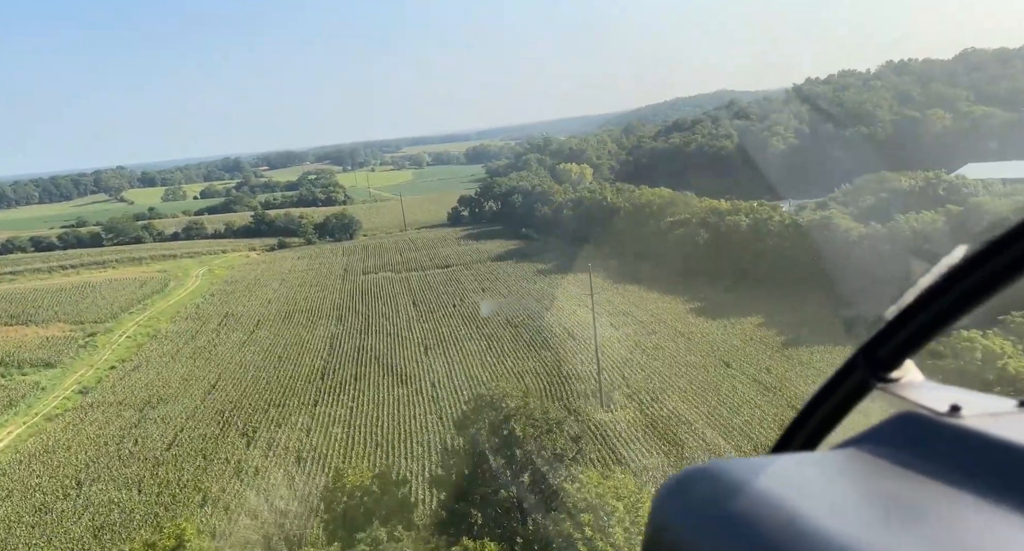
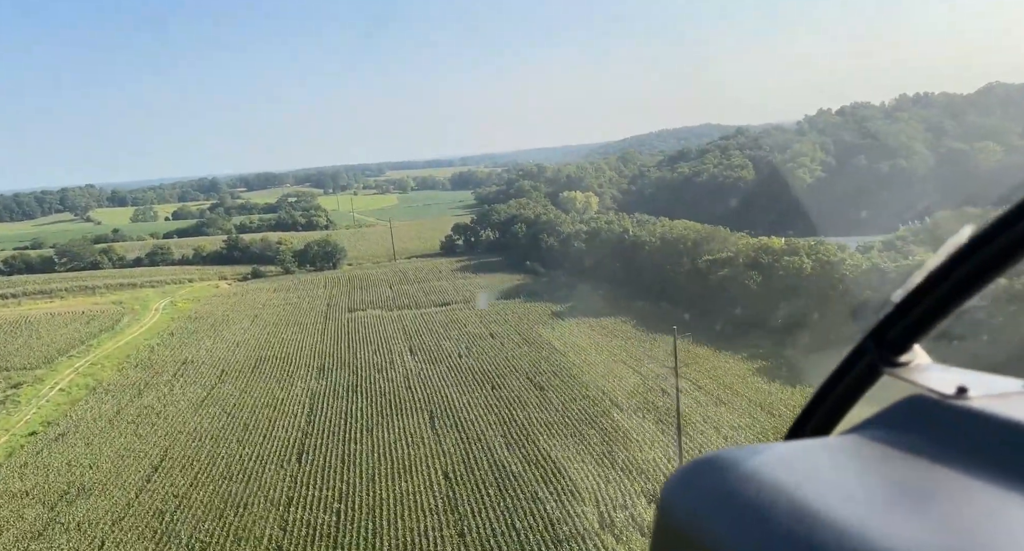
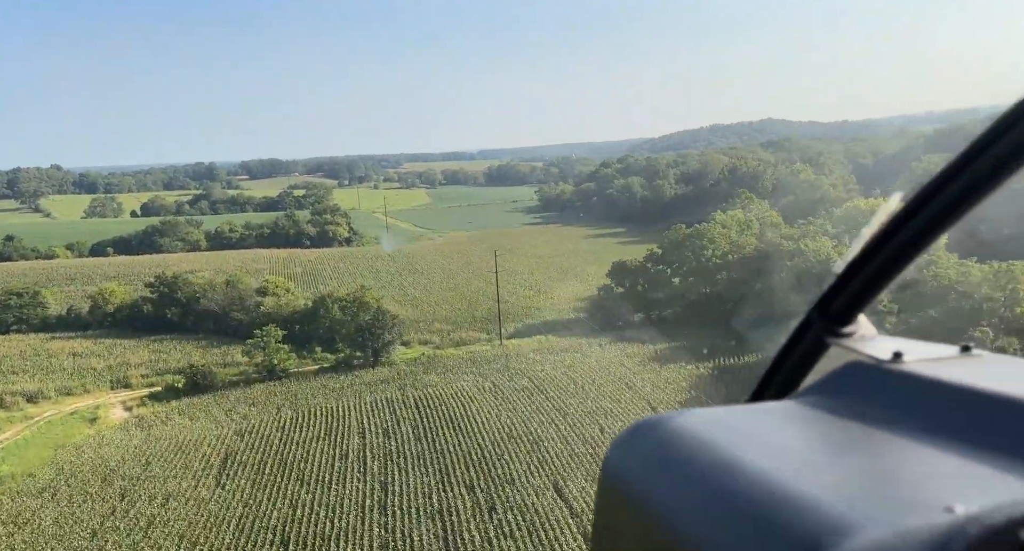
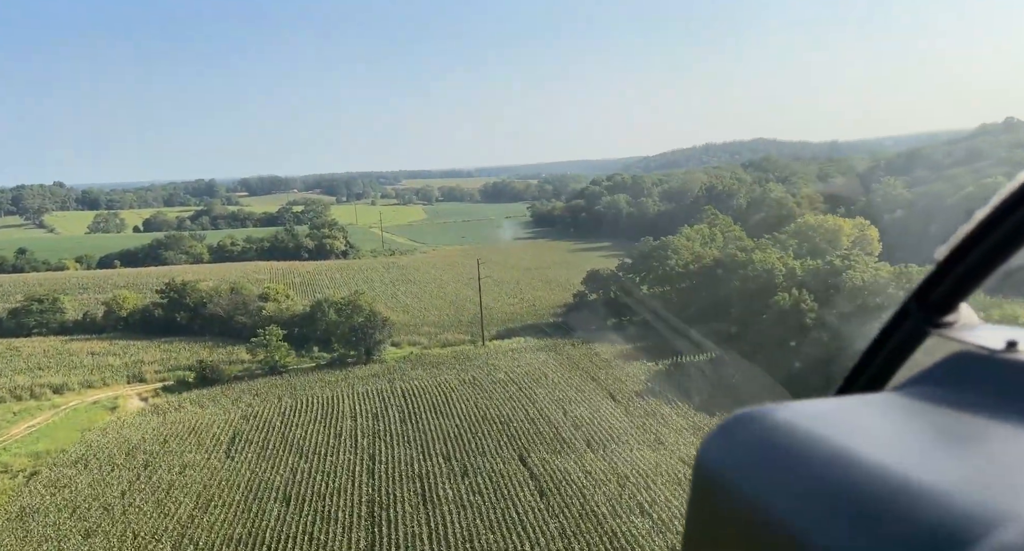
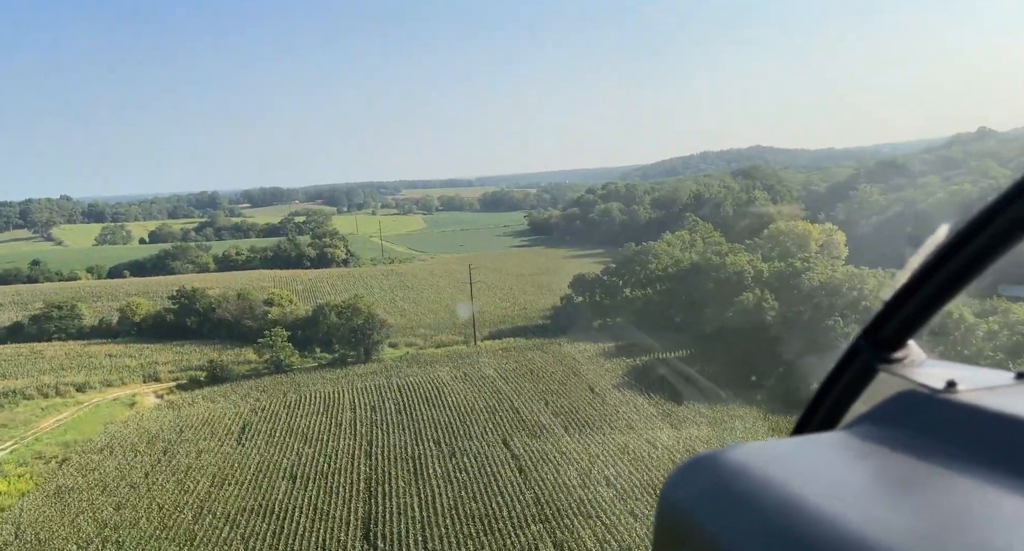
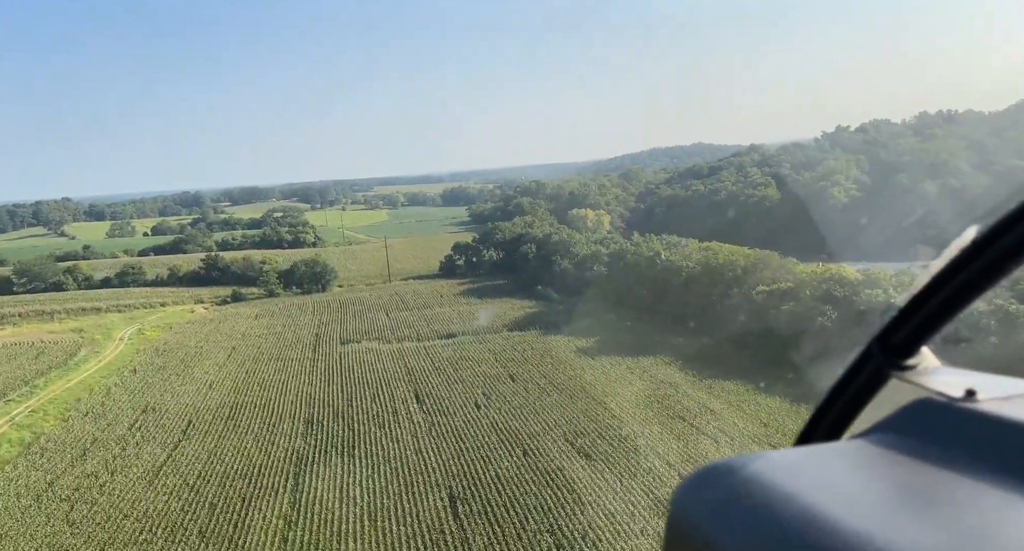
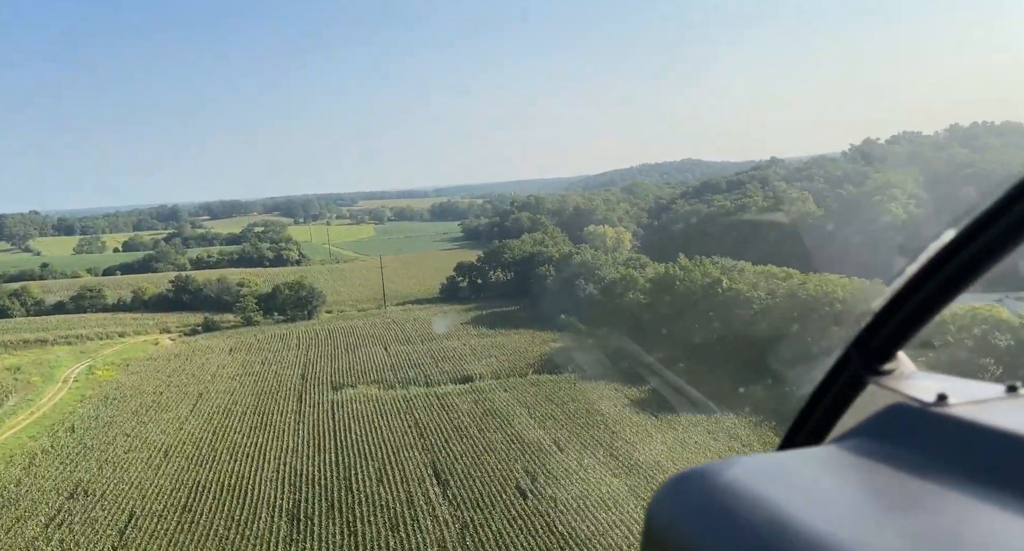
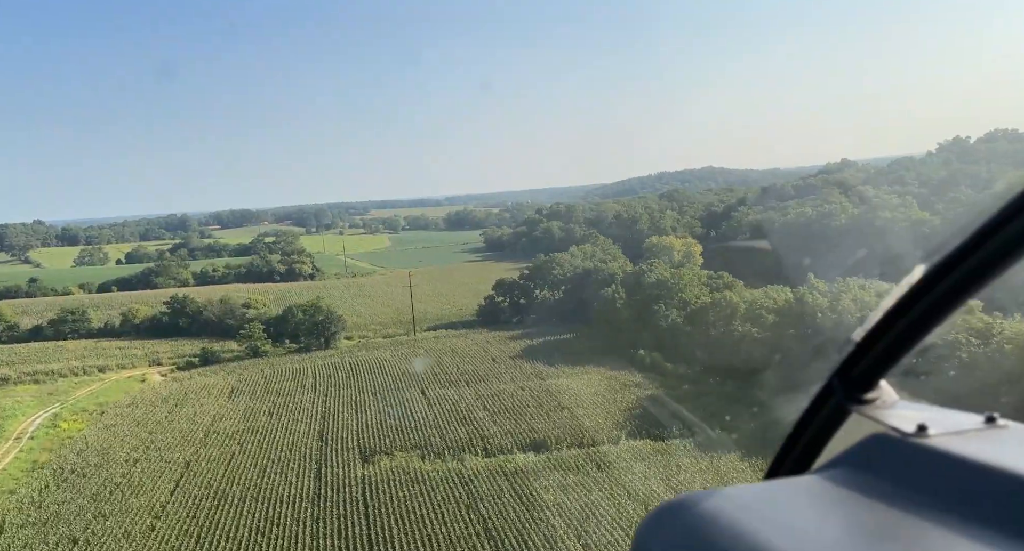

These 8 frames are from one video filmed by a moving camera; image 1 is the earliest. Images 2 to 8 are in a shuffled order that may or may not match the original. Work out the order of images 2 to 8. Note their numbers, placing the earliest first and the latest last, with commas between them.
2, 6, 7, 8, 5, 4, 3
